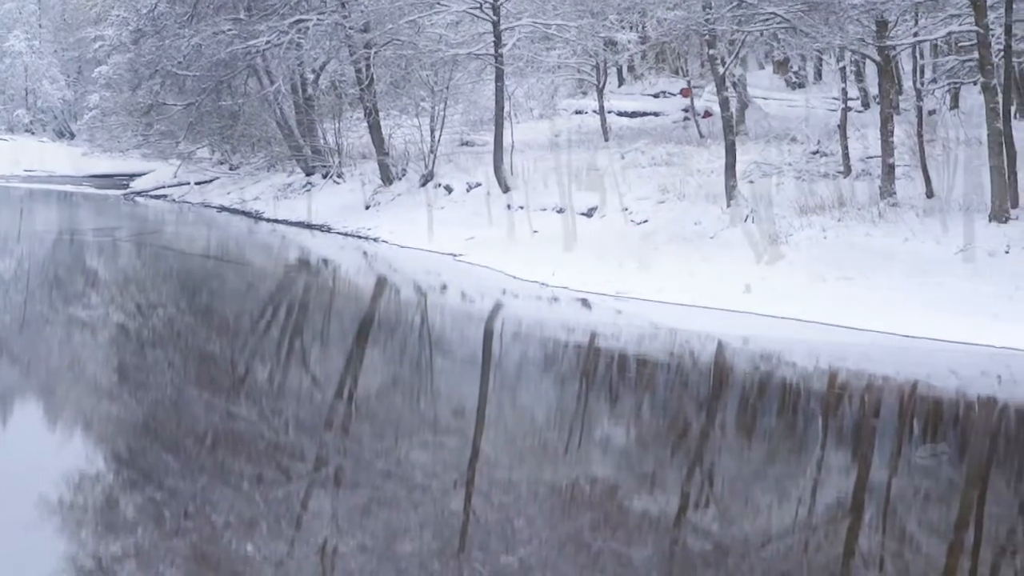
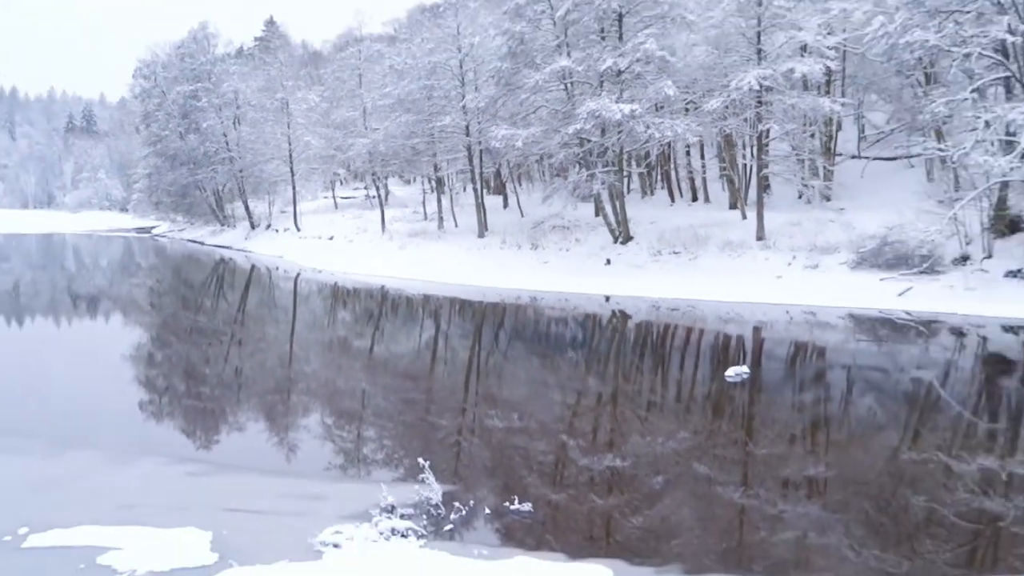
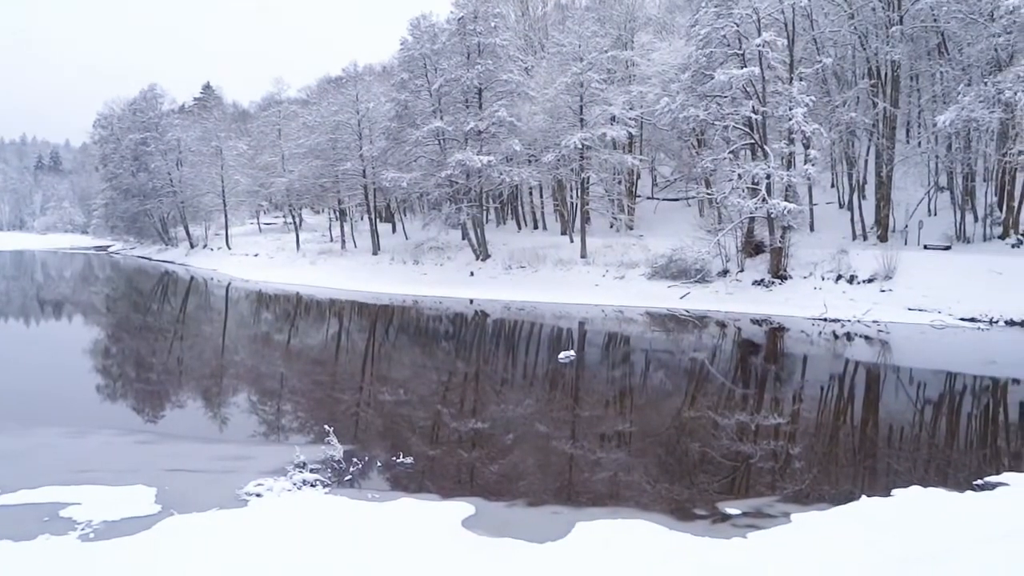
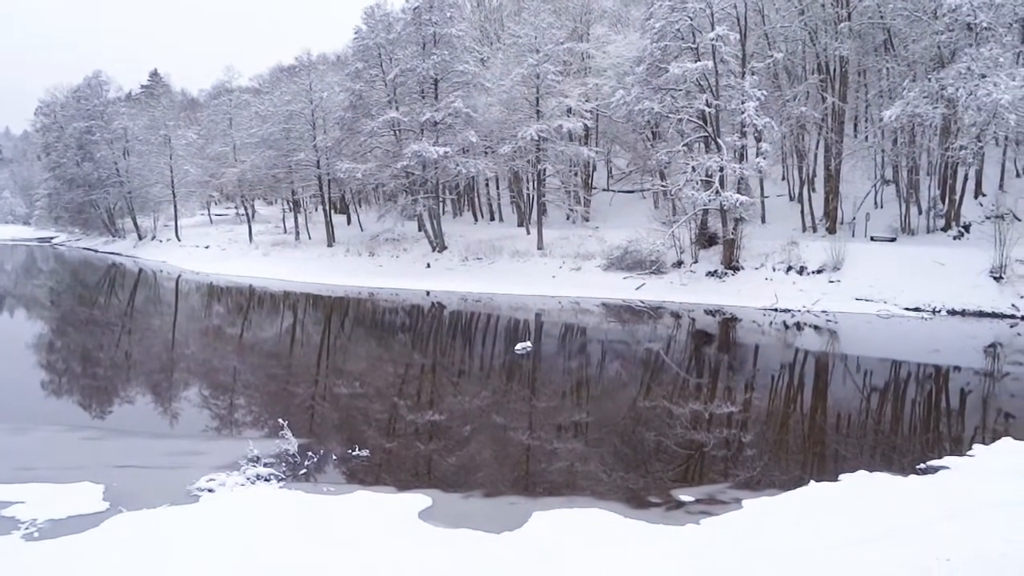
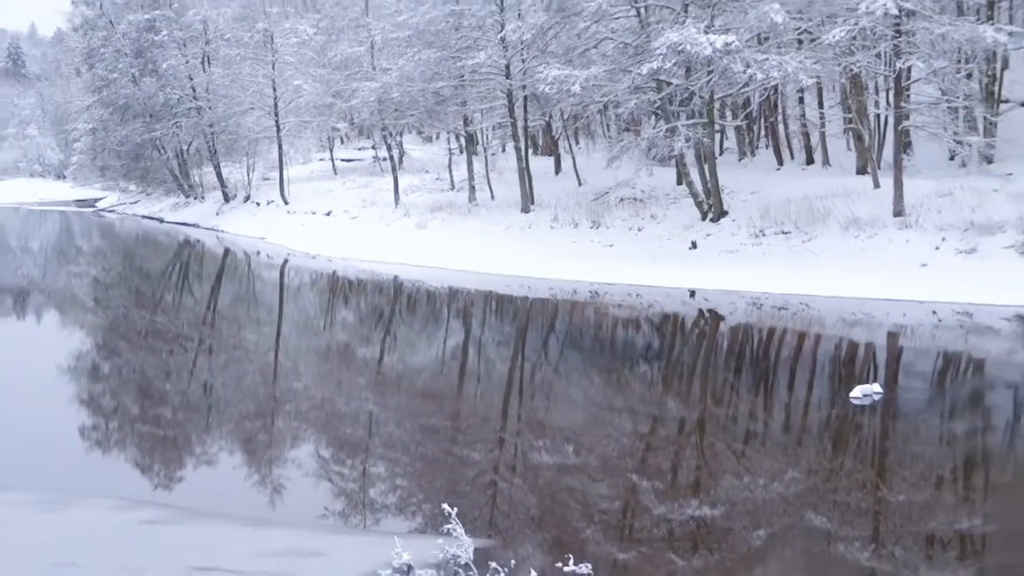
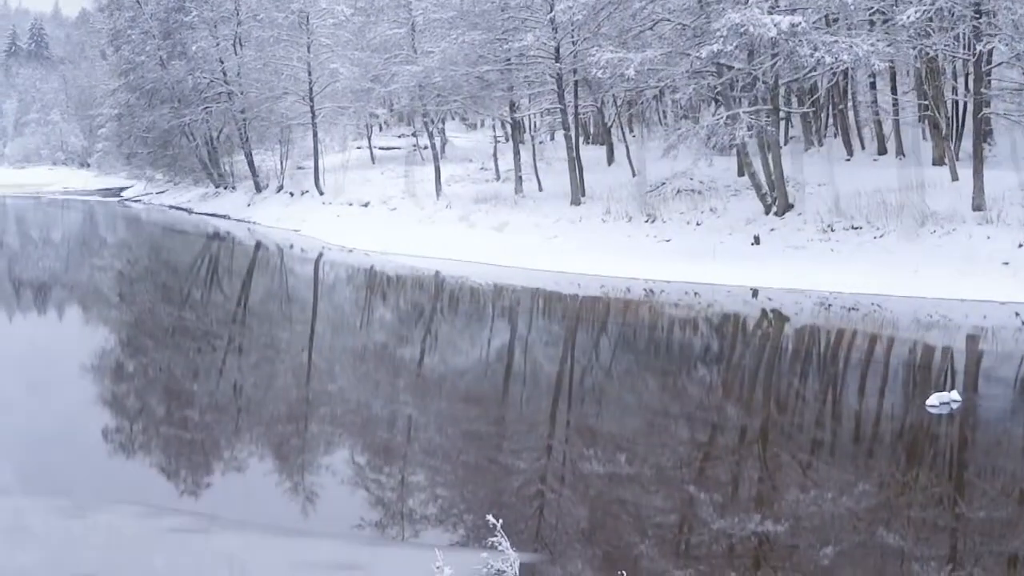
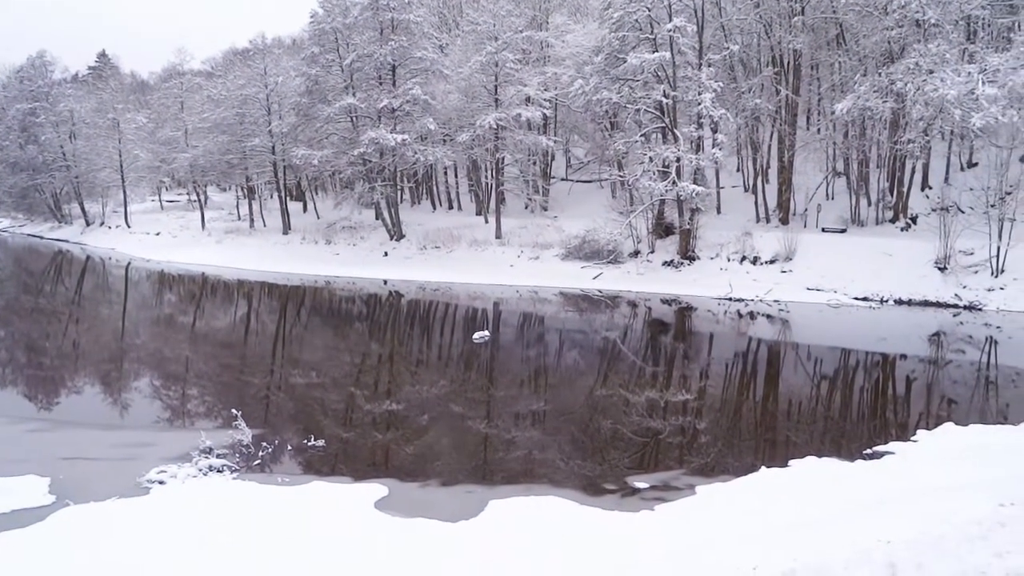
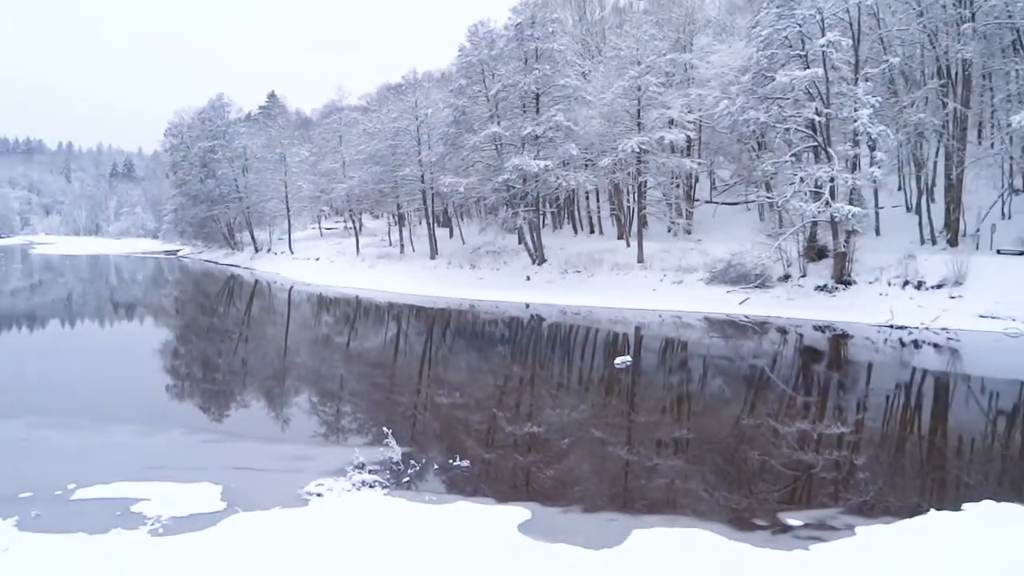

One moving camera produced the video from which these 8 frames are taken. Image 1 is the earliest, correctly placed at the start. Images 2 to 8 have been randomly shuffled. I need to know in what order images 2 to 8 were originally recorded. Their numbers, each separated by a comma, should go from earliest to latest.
6, 5, 2, 8, 3, 4, 7
